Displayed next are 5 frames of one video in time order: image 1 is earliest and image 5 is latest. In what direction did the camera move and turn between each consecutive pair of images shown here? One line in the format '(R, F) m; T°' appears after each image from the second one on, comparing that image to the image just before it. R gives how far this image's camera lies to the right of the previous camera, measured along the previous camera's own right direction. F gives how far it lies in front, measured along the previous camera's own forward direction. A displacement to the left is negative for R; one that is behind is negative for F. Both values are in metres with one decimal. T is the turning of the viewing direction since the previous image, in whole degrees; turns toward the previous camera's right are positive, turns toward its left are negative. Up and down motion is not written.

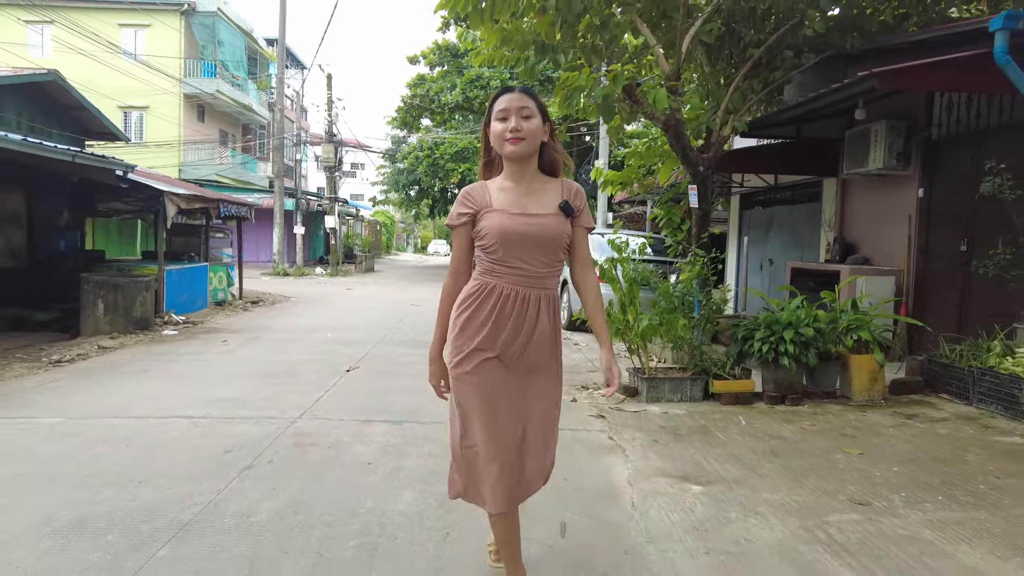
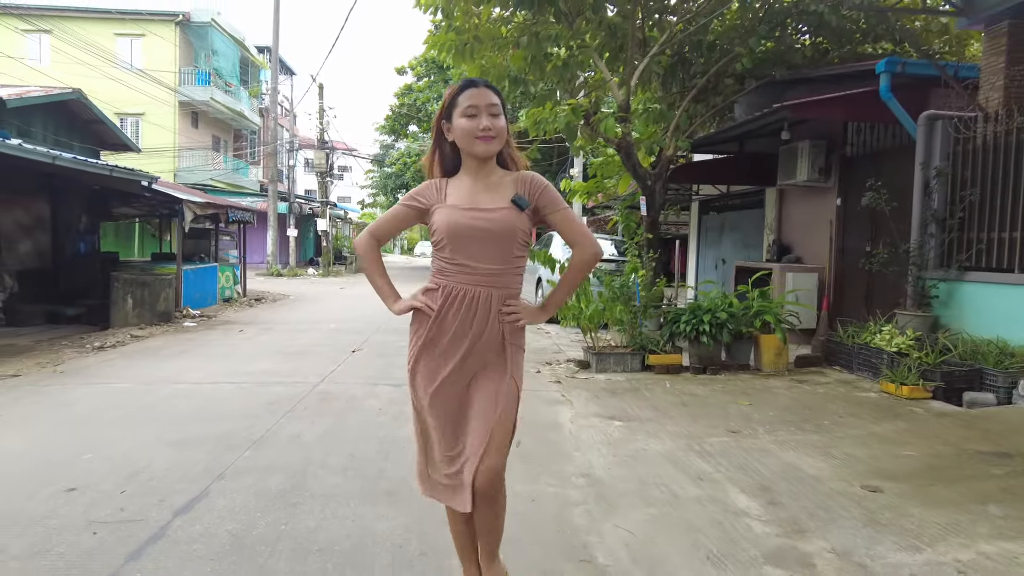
(+0.1, -1.2) m; +1°
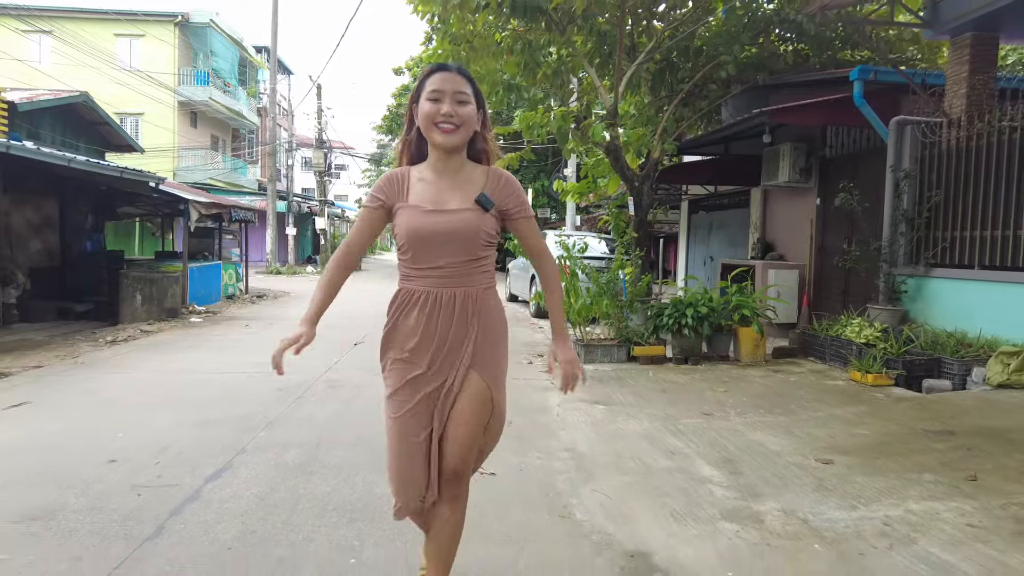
(0.0, -0.4) m; 0°
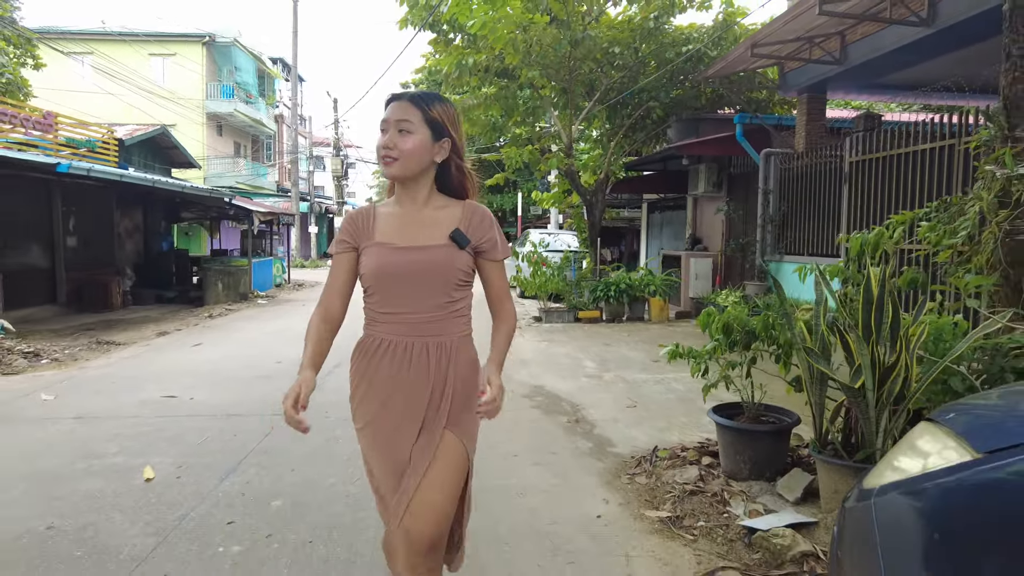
(+0.3, -3.1) m; 0°
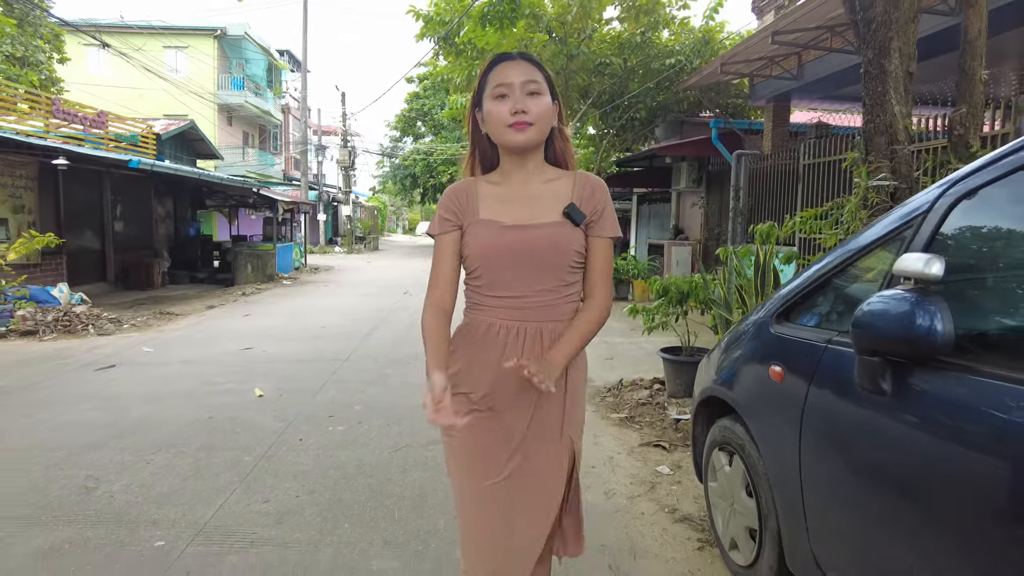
(-0.1, -1.4) m; 0°
